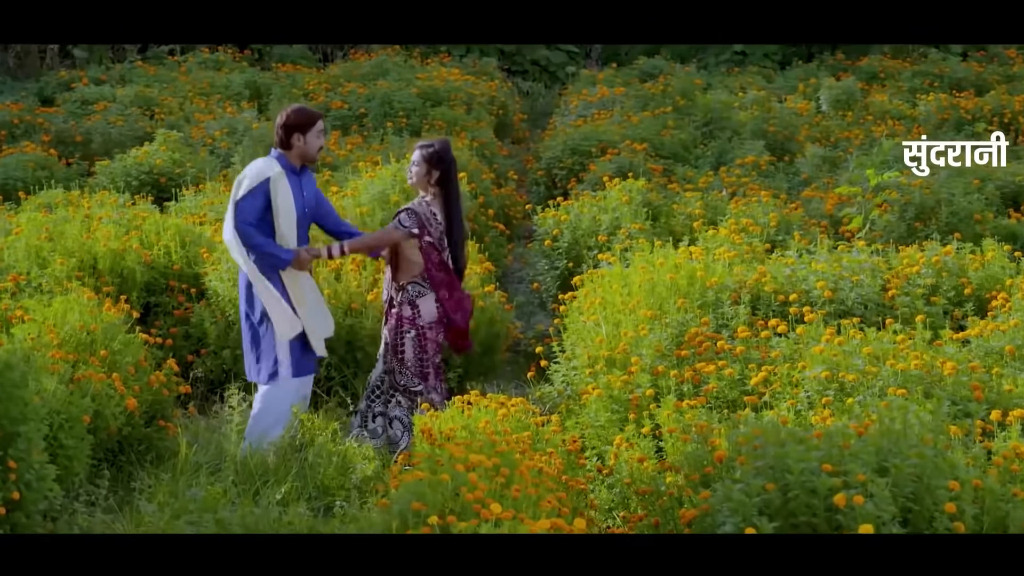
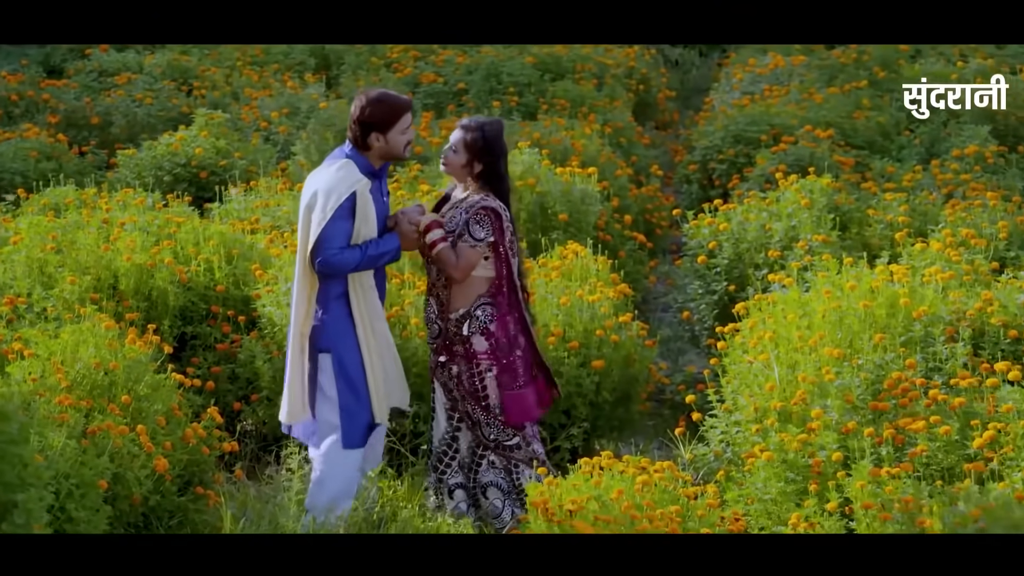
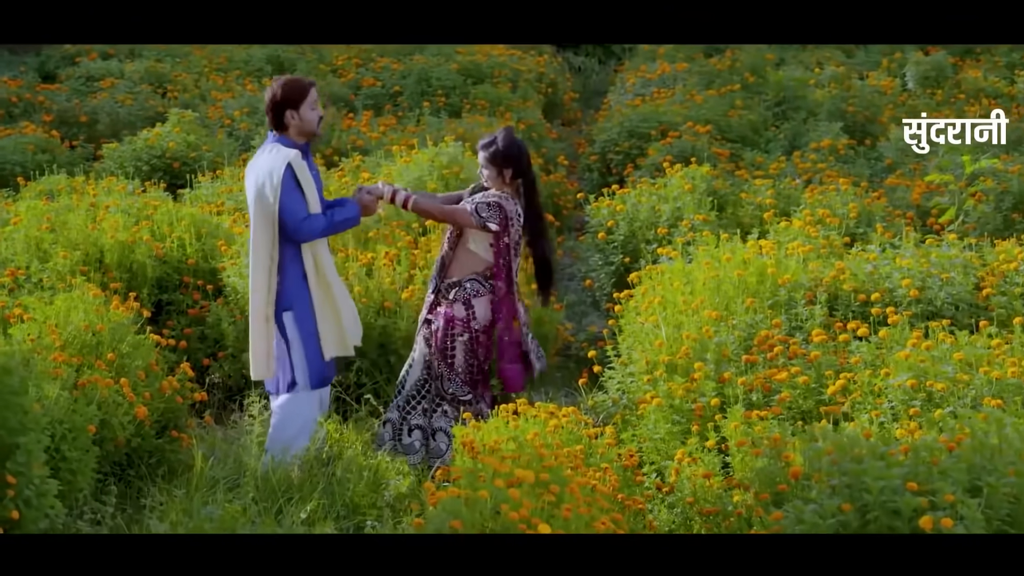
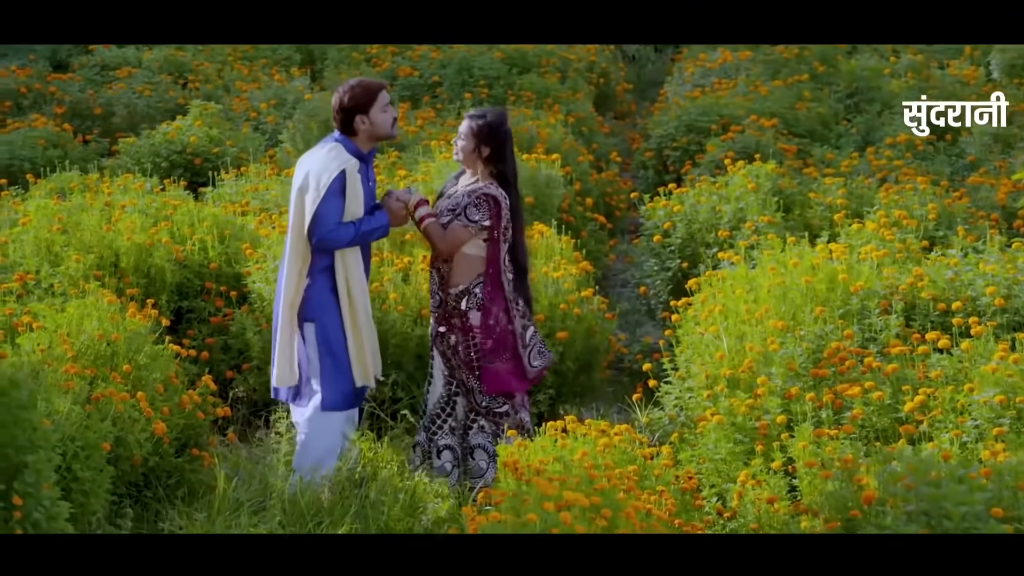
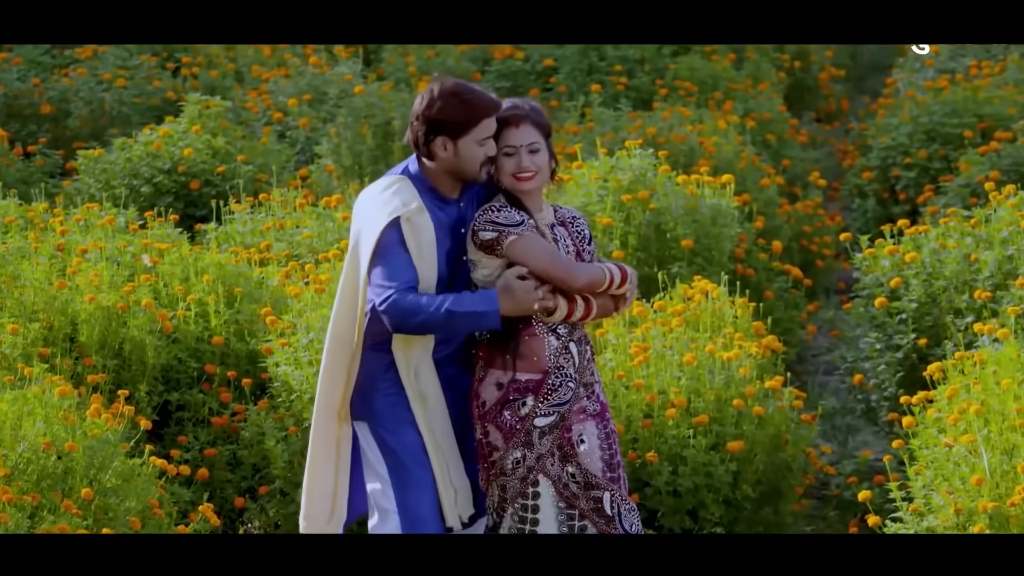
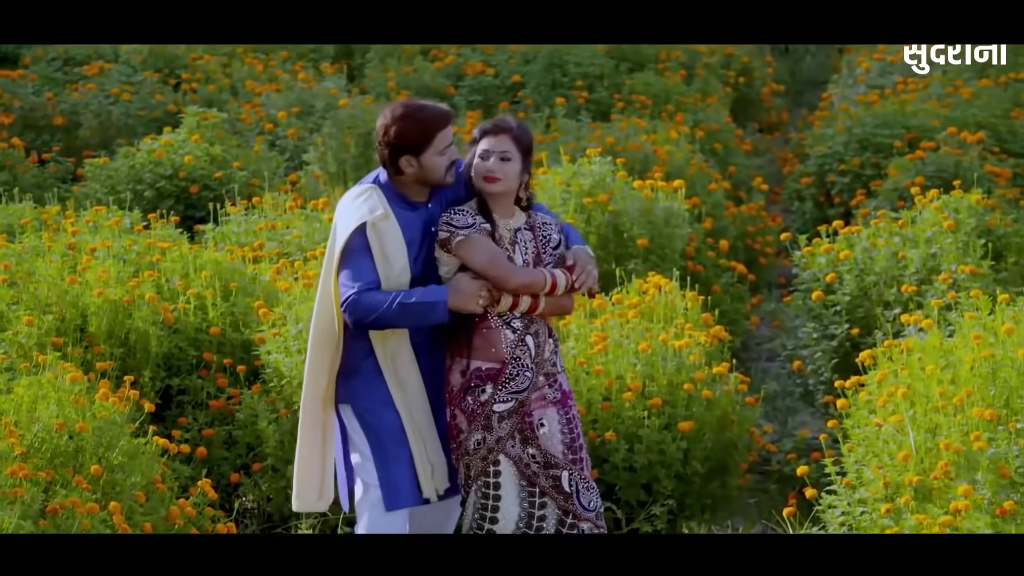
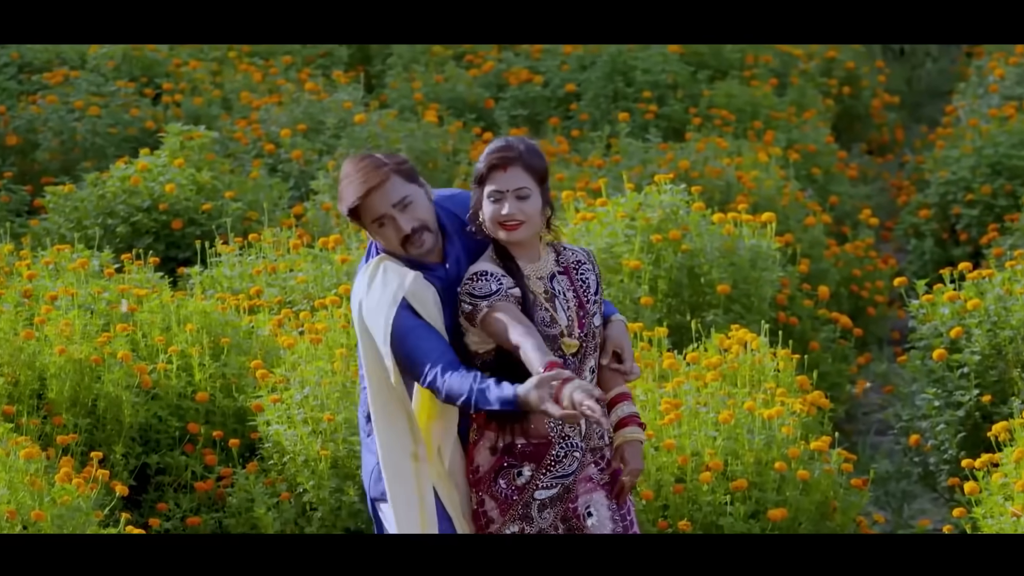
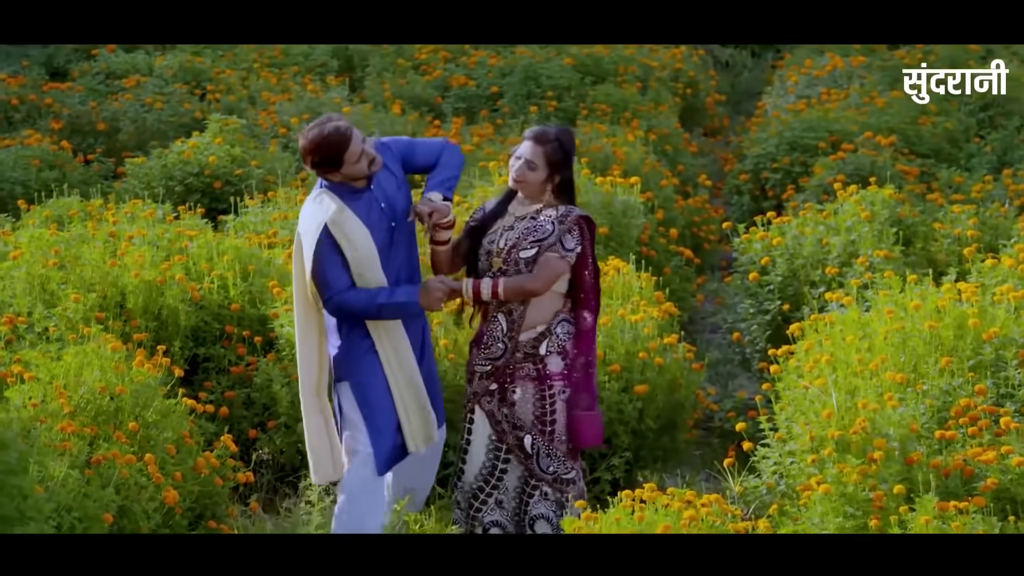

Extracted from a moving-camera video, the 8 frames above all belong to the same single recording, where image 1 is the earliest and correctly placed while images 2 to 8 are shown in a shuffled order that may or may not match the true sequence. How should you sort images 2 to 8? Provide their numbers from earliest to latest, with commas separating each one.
3, 4, 2, 8, 6, 5, 7
